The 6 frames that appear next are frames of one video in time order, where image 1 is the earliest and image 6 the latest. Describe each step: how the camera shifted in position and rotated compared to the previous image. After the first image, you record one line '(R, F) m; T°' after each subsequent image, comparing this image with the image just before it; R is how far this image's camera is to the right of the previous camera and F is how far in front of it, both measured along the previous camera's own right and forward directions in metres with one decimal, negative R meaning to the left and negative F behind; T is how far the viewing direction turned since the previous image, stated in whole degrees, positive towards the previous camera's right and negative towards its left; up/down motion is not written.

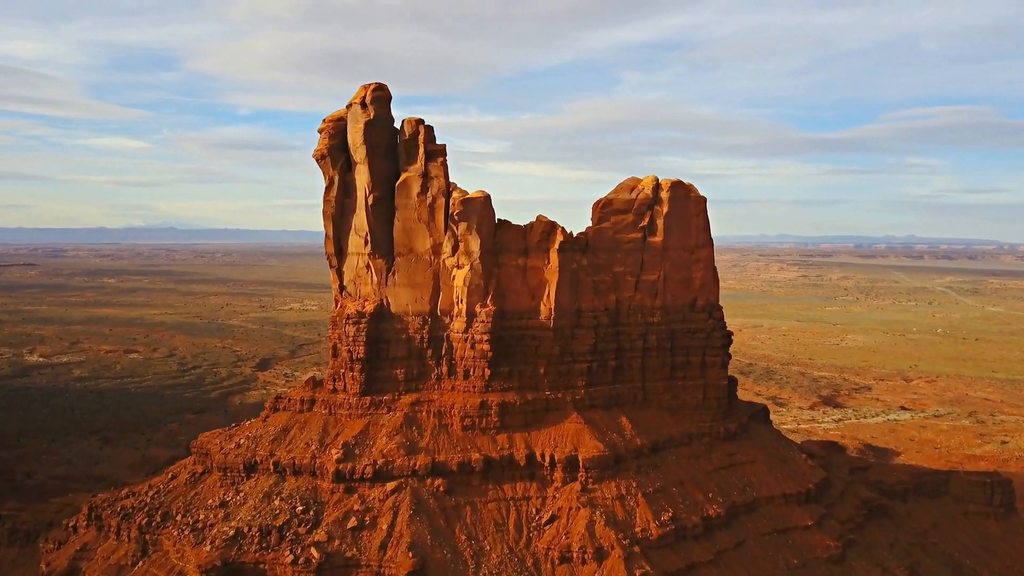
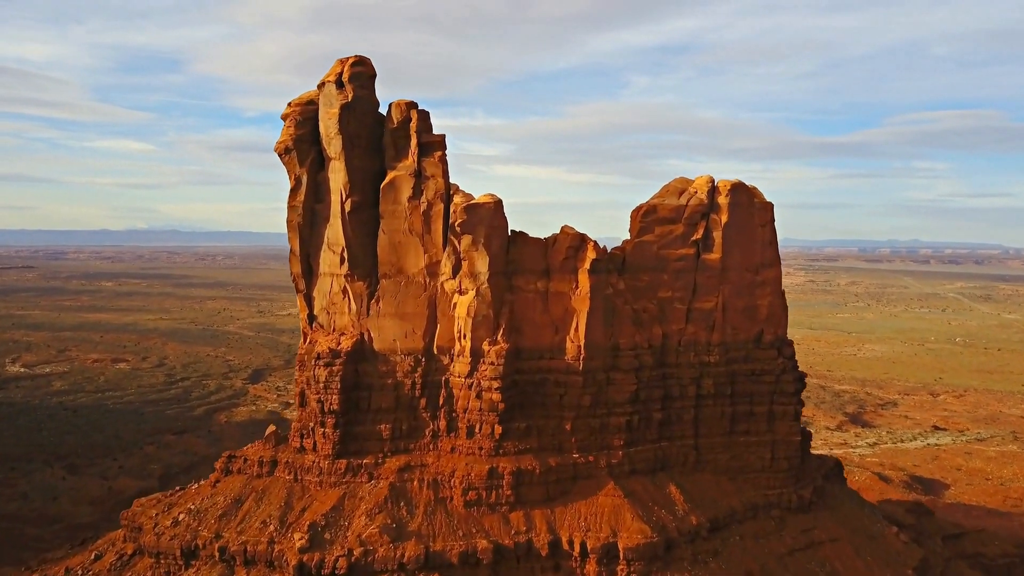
(-0.4, +5.0) m; 0°
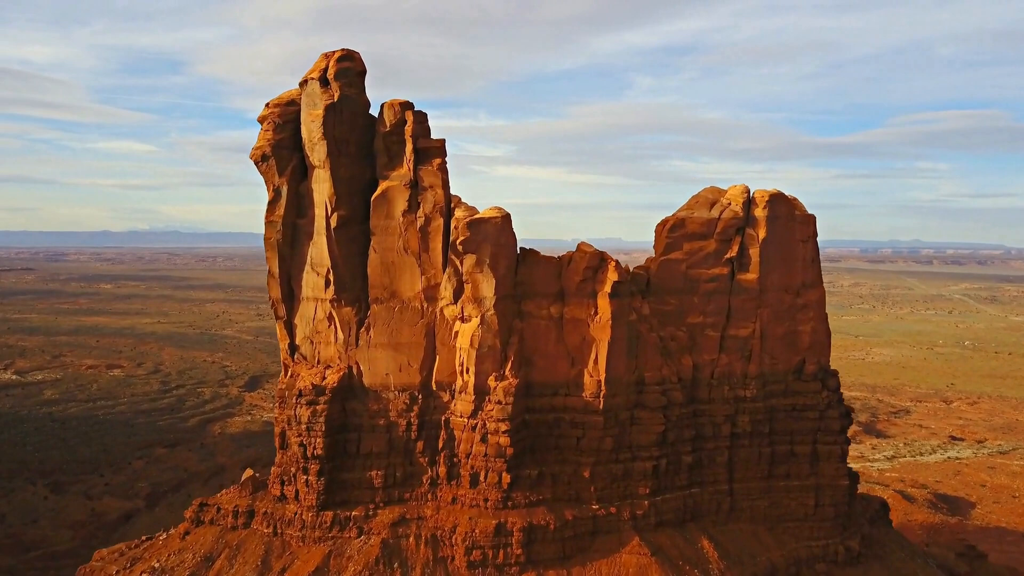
(-0.2, +2.2) m; 0°
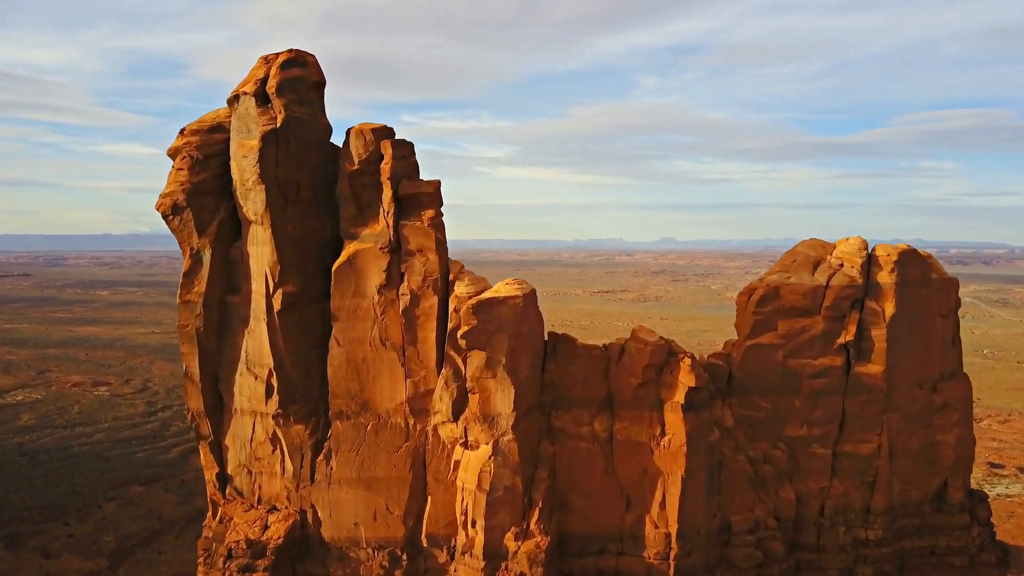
(-0.3, +4.8) m; 0°
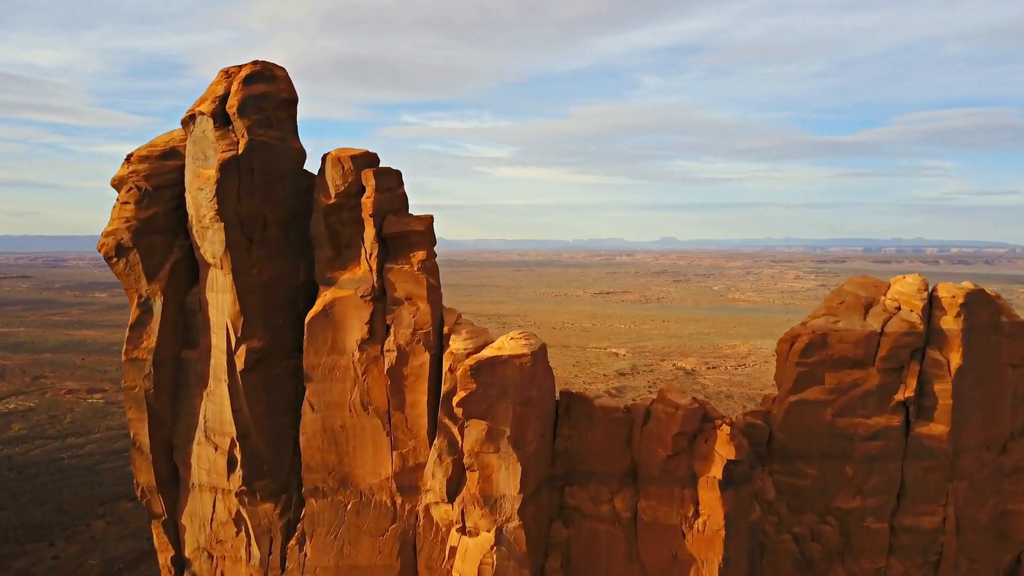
(-0.1, +1.6) m; 0°
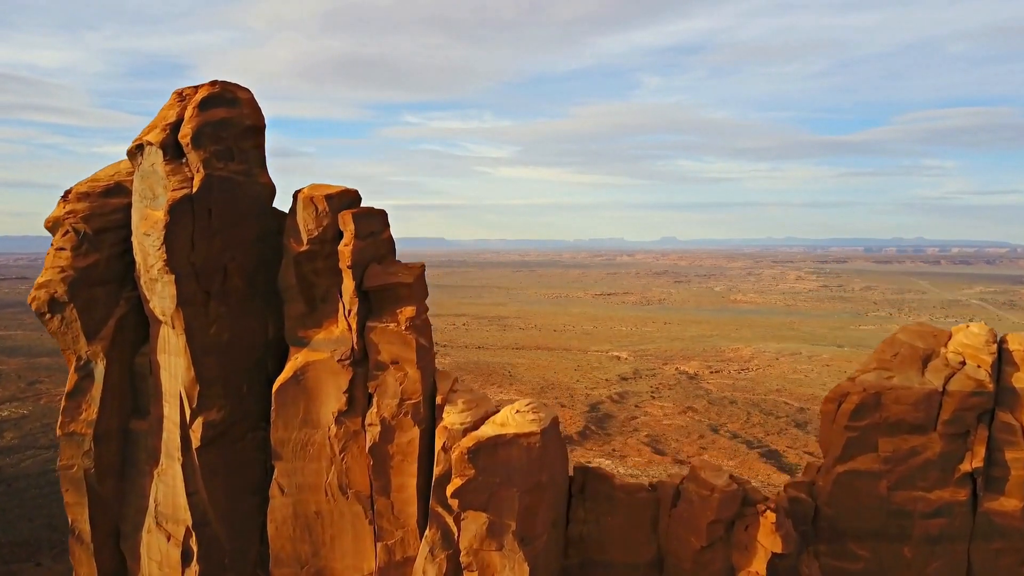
(0.0, +1.4) m; 0°
